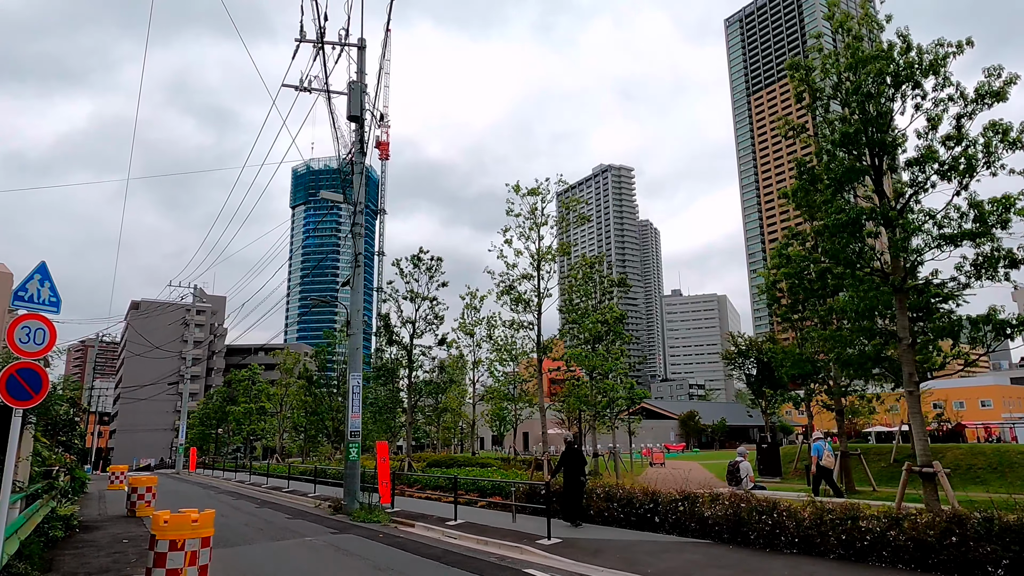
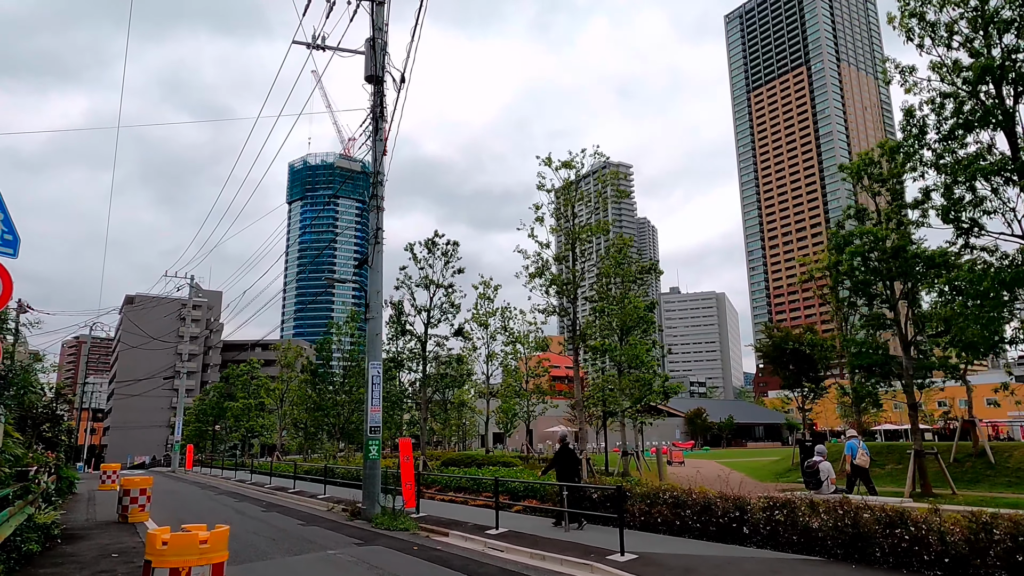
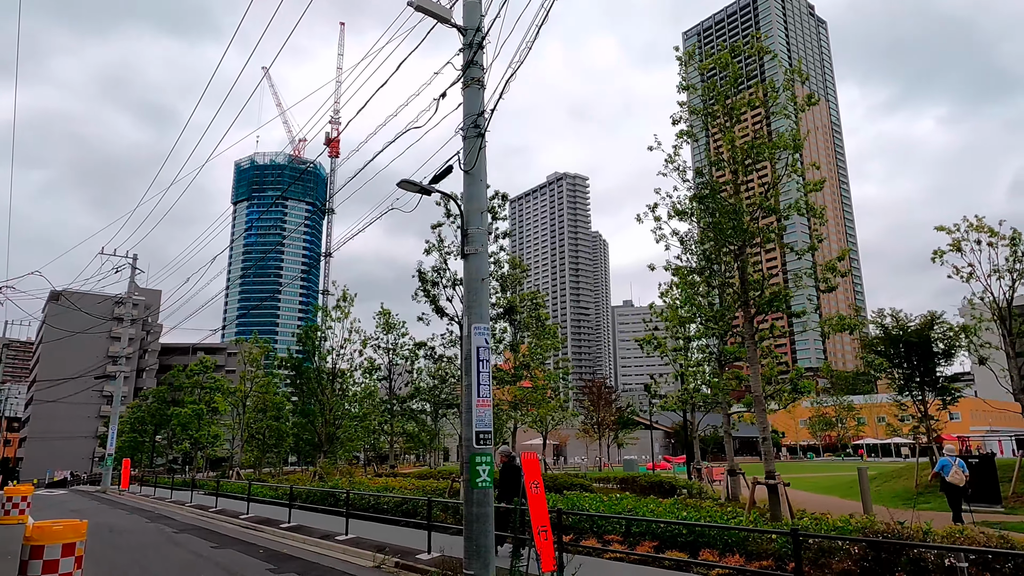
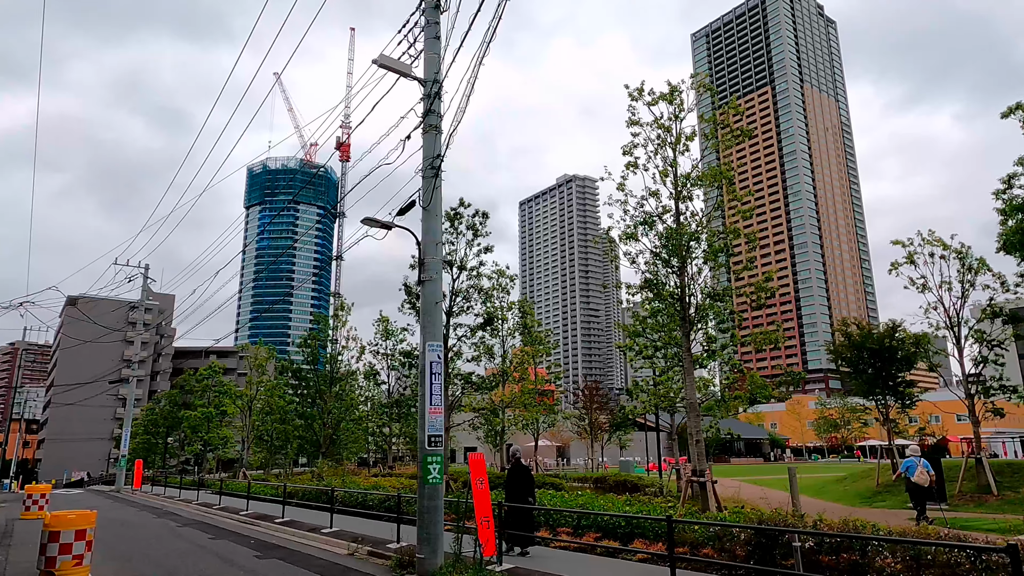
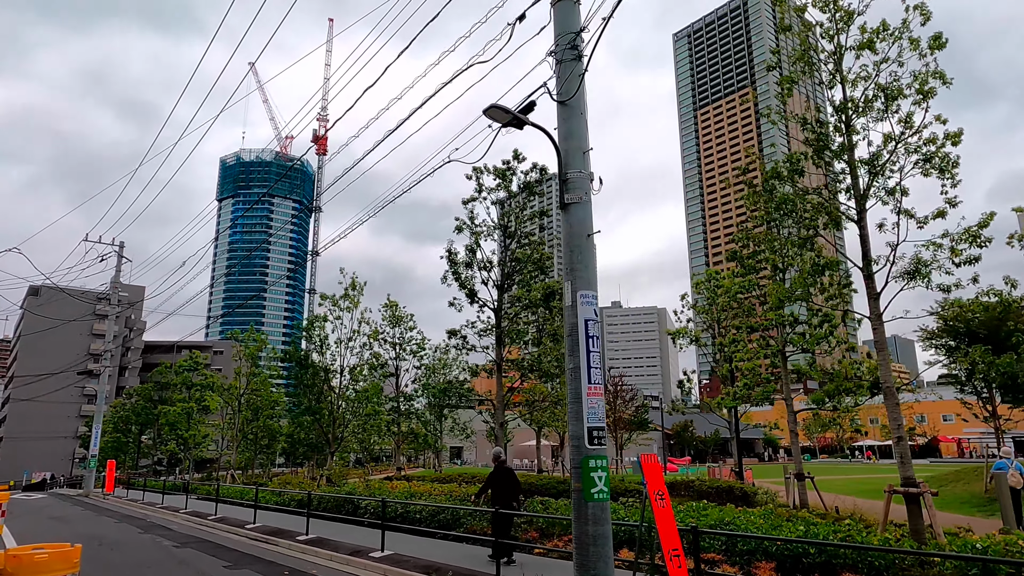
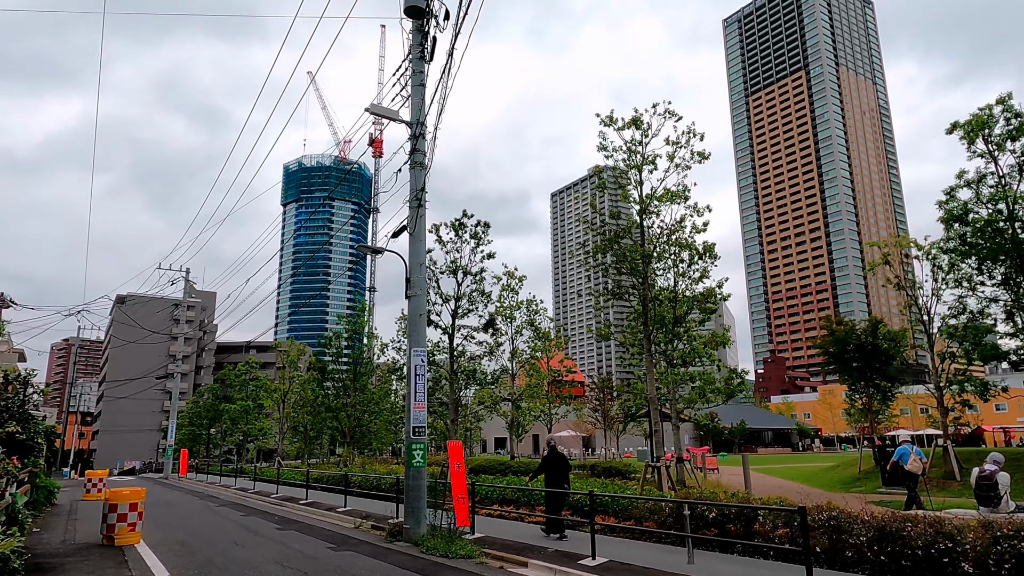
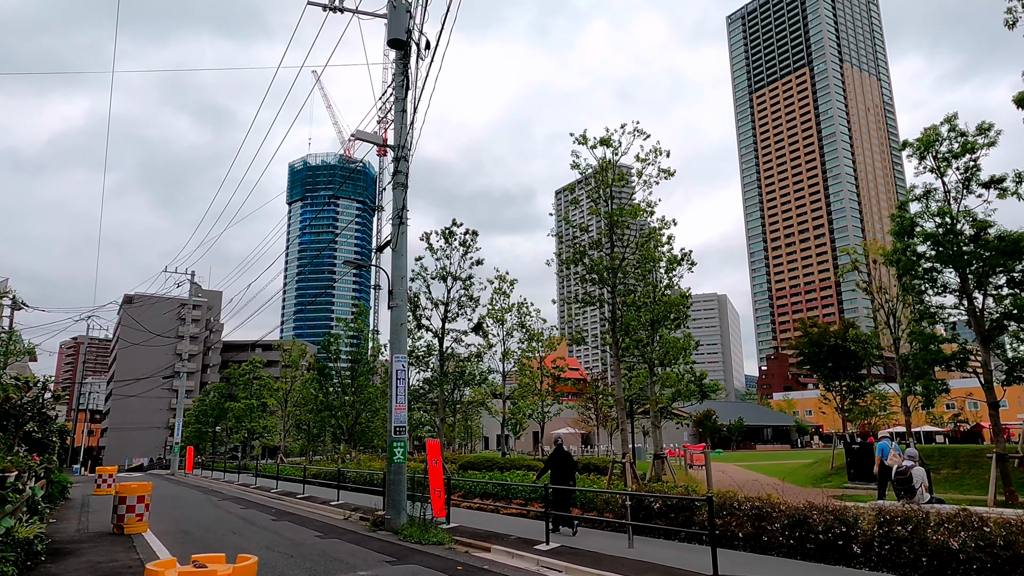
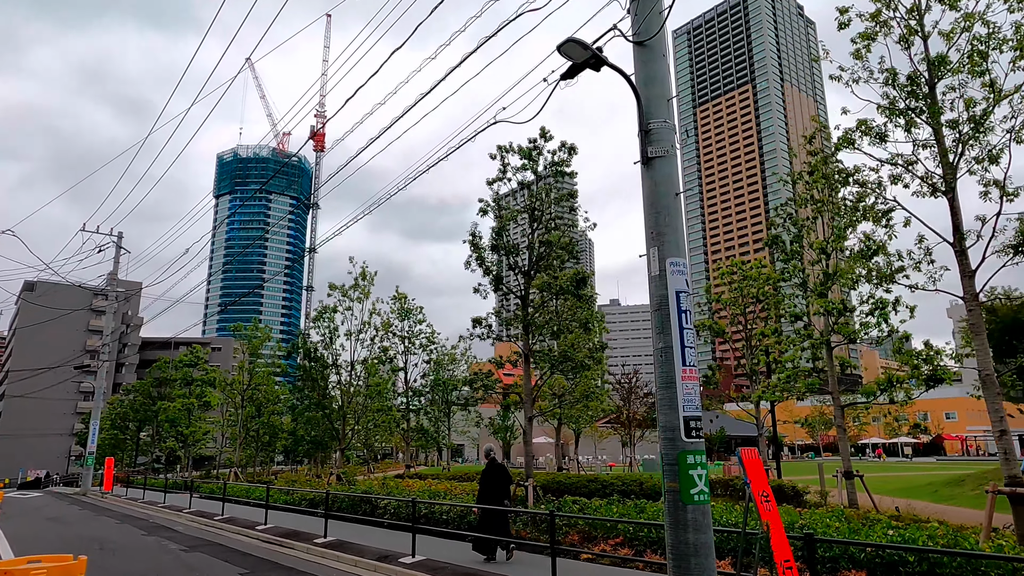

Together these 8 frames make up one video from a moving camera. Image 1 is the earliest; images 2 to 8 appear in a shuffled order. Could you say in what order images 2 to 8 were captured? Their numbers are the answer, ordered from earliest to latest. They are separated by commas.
2, 7, 6, 4, 3, 5, 8
